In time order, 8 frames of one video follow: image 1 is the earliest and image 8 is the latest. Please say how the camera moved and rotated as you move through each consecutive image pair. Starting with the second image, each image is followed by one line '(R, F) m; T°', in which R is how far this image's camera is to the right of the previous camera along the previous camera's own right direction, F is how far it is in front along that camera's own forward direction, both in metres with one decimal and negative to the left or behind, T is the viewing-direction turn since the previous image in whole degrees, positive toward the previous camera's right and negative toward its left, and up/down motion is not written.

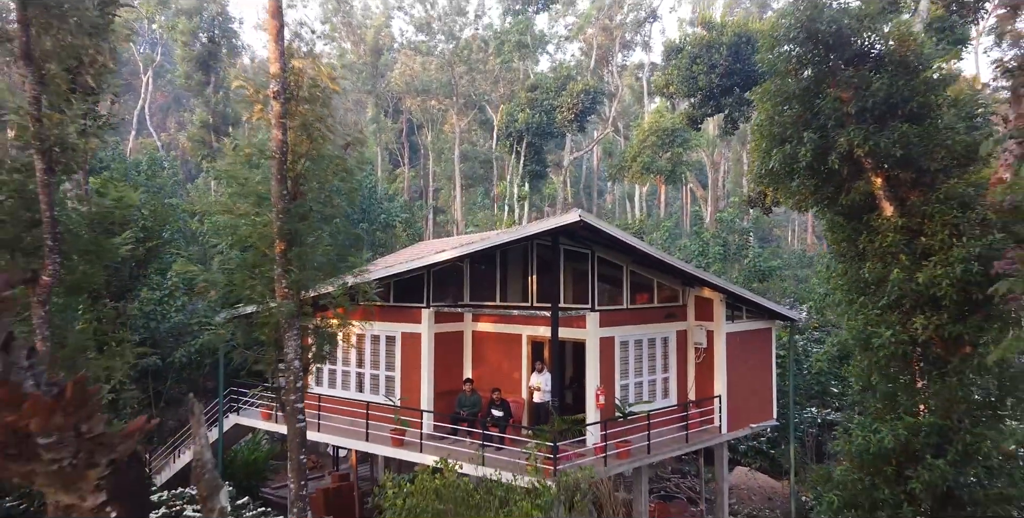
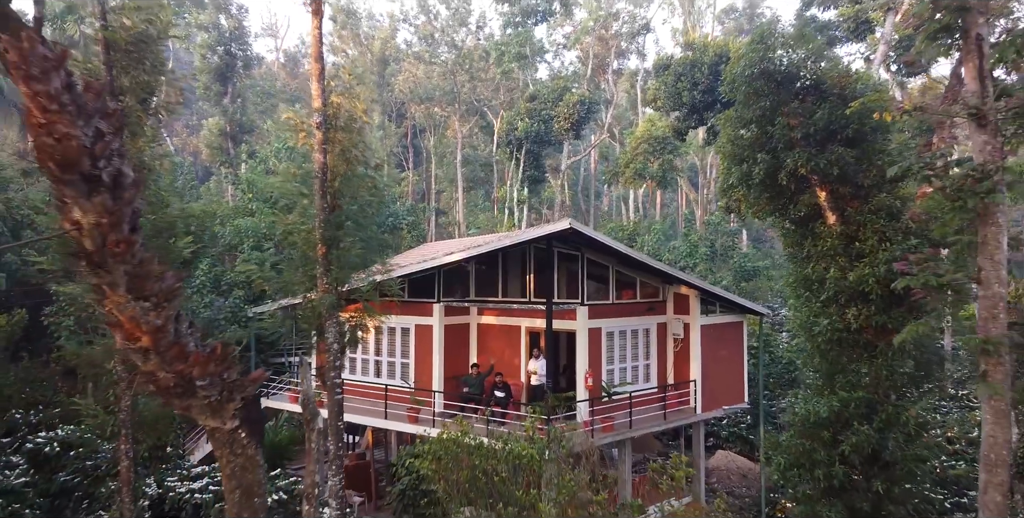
(0.0, -1.4) m; 0°
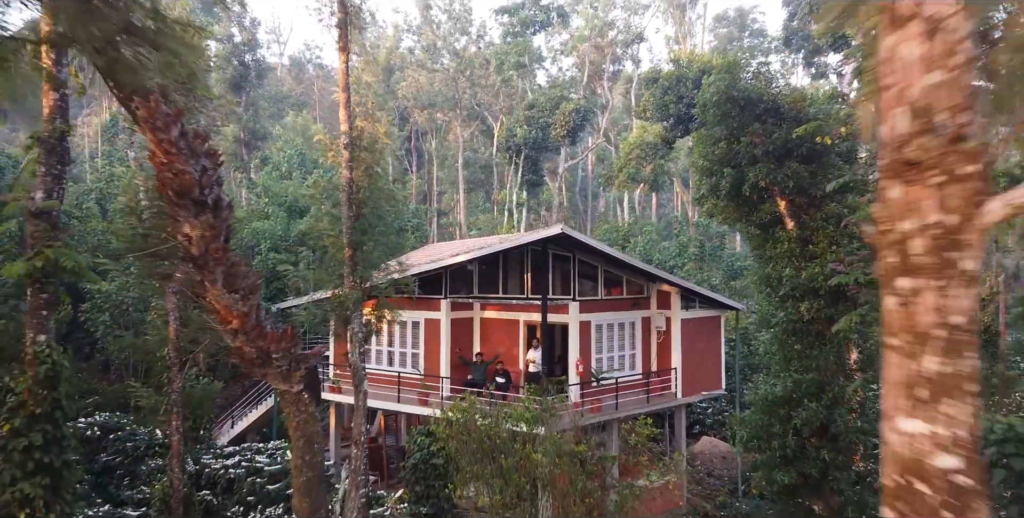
(0.0, -1.3) m; 0°
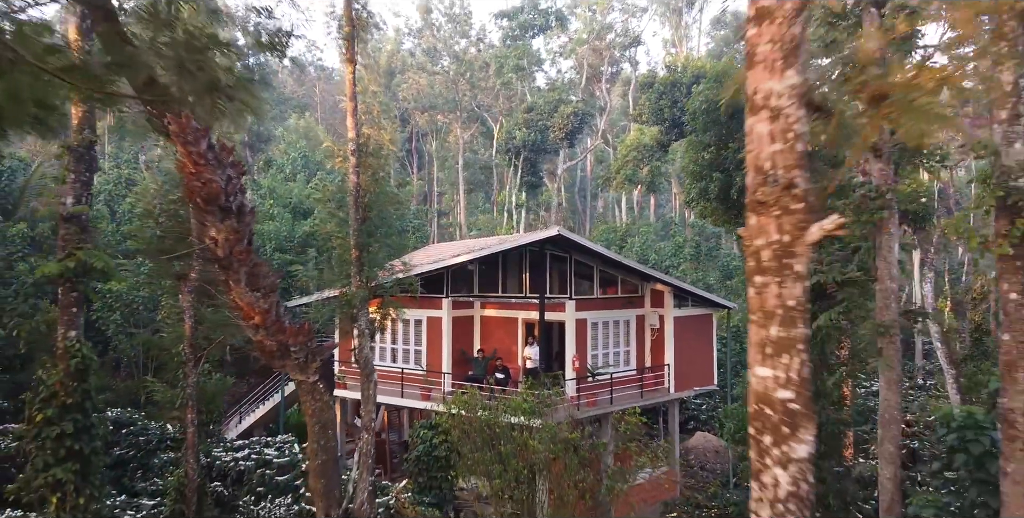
(0.0, -0.5) m; 0°
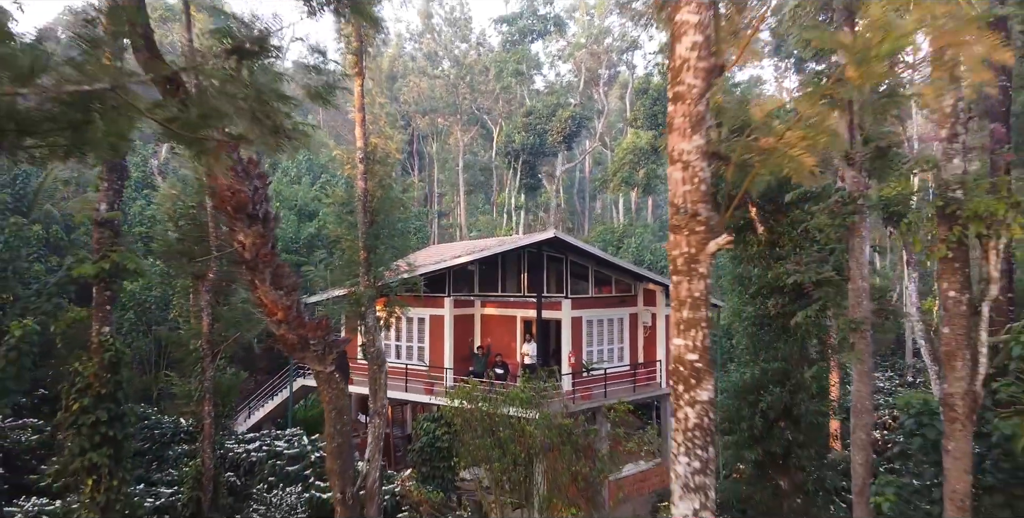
(0.0, -0.7) m; 0°
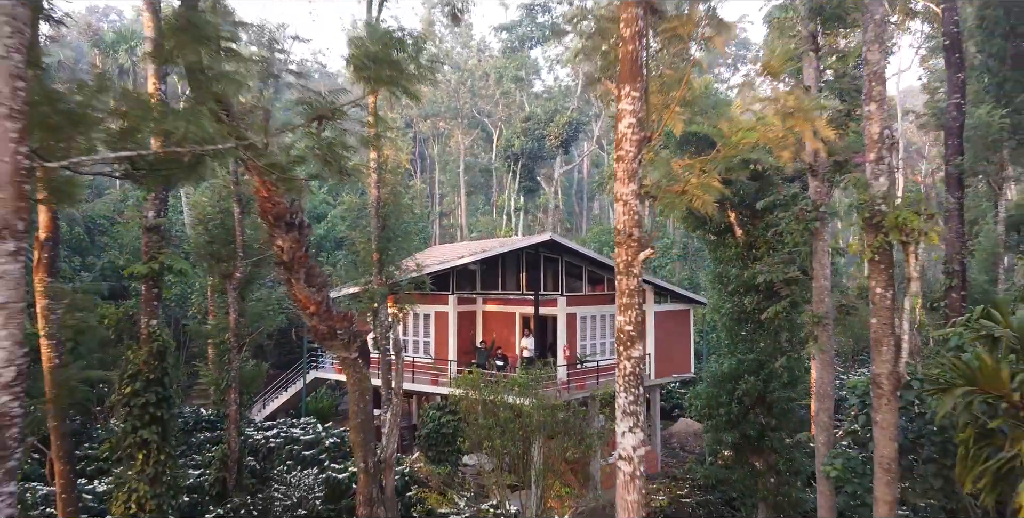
(0.0, -1.1) m; 0°
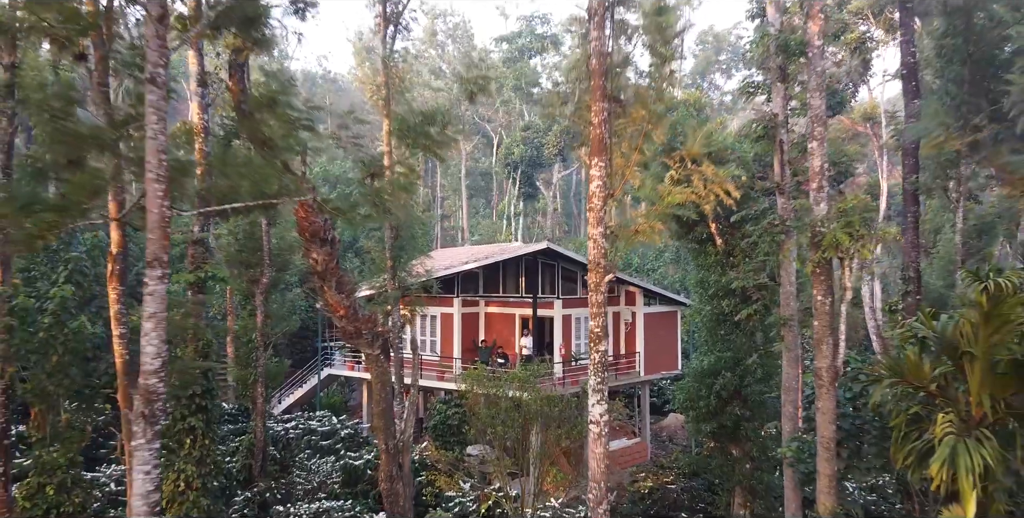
(0.0, -1.3) m; 0°
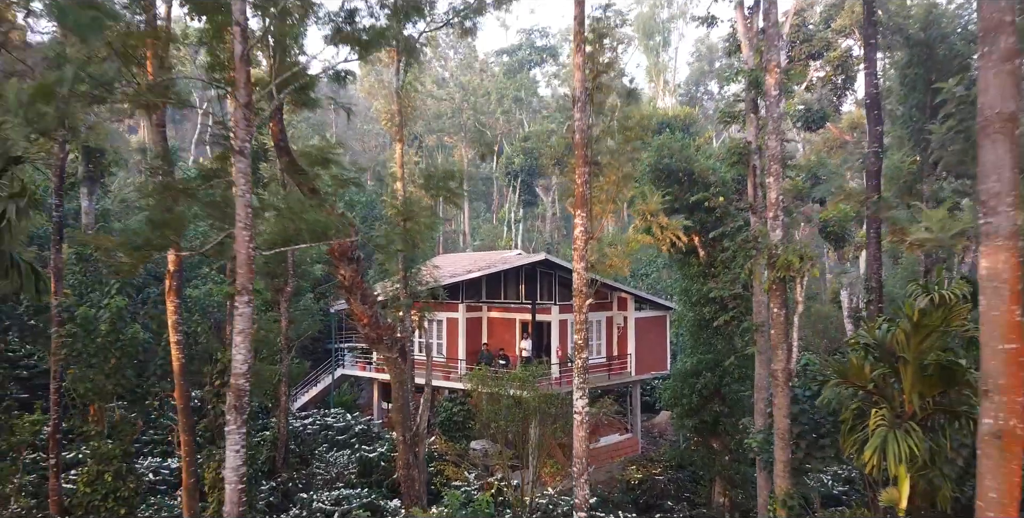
(0.0, -1.4) m; 0°
